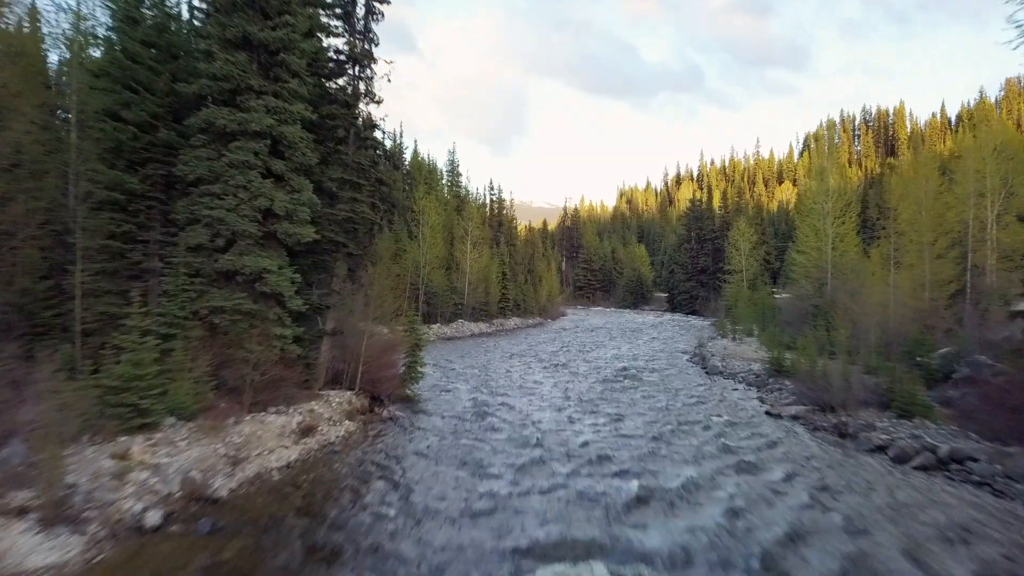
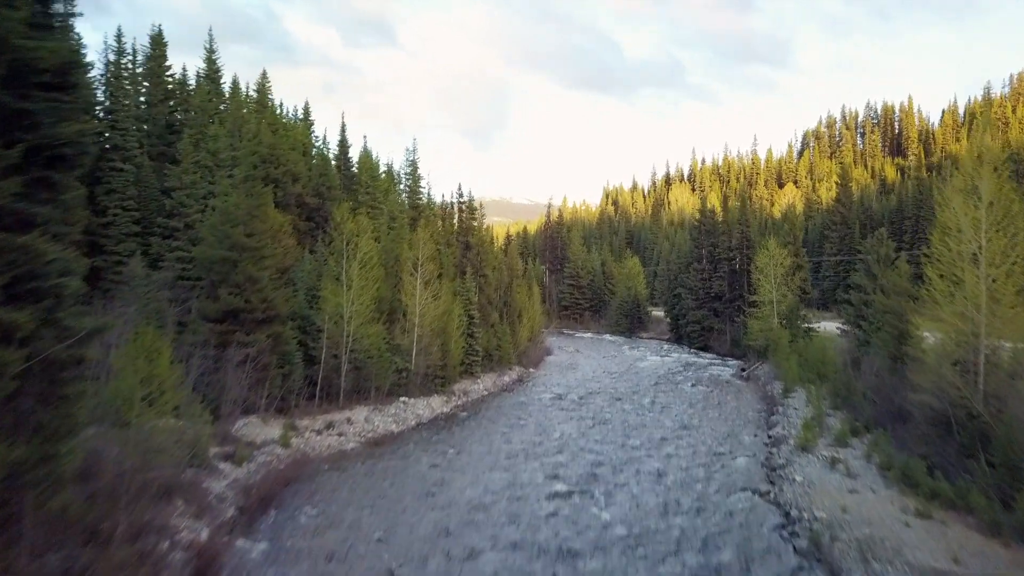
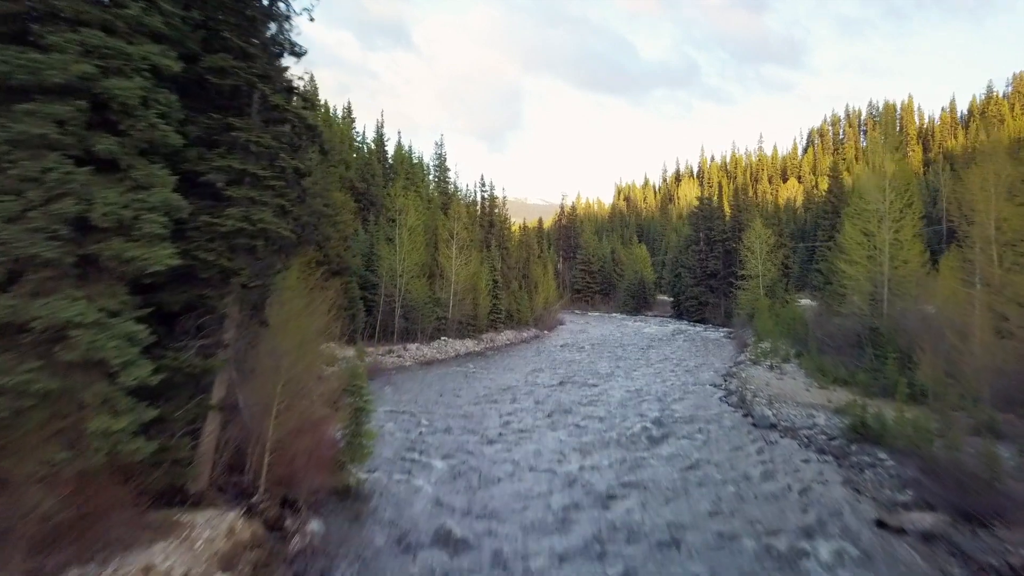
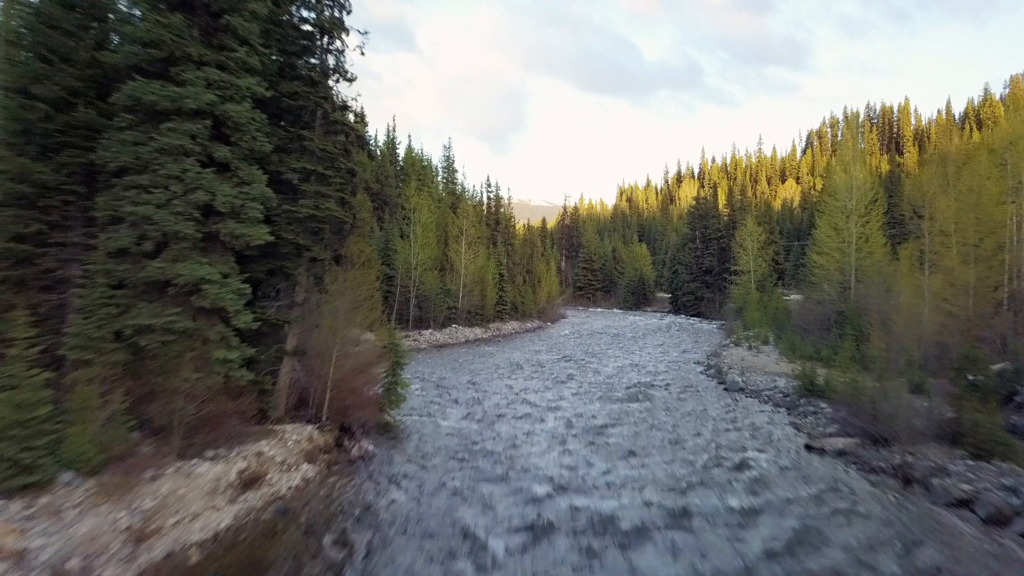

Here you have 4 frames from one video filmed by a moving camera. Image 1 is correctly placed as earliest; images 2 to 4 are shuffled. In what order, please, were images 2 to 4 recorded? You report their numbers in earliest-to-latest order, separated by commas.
4, 3, 2
